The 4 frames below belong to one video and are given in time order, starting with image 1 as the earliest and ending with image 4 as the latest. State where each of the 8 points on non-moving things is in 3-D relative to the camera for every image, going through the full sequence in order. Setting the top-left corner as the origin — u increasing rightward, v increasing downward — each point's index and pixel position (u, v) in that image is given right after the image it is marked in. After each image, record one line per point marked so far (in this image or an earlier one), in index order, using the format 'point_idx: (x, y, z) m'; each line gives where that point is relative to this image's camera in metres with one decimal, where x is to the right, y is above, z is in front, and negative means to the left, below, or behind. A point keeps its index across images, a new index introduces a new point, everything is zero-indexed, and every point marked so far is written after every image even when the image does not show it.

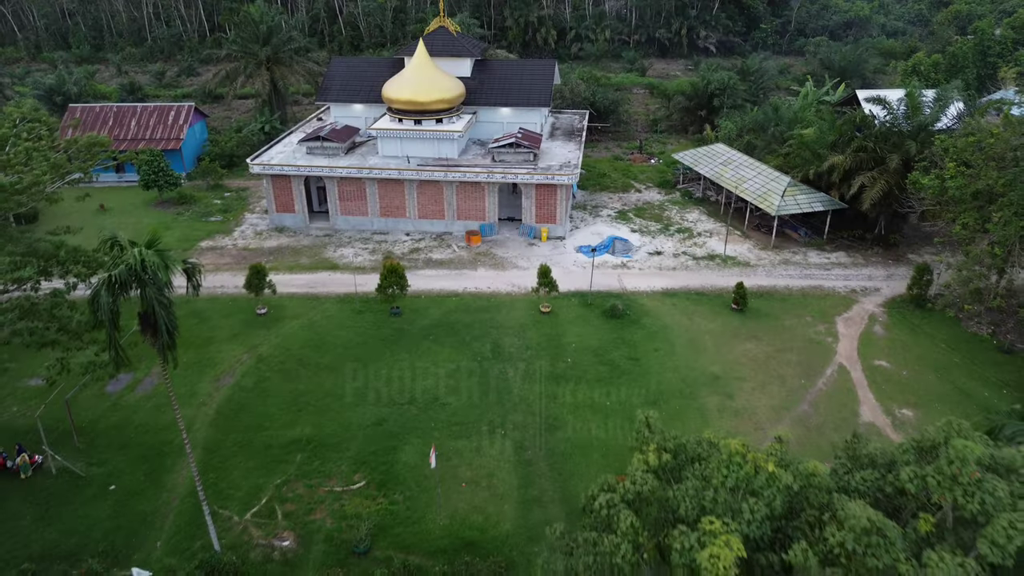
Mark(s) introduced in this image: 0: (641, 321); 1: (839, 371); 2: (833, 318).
0: (+3.5, -0.9, +19.5) m
1: (+8.0, -2.0, +17.3) m
2: (+8.8, -0.8, +19.6) m
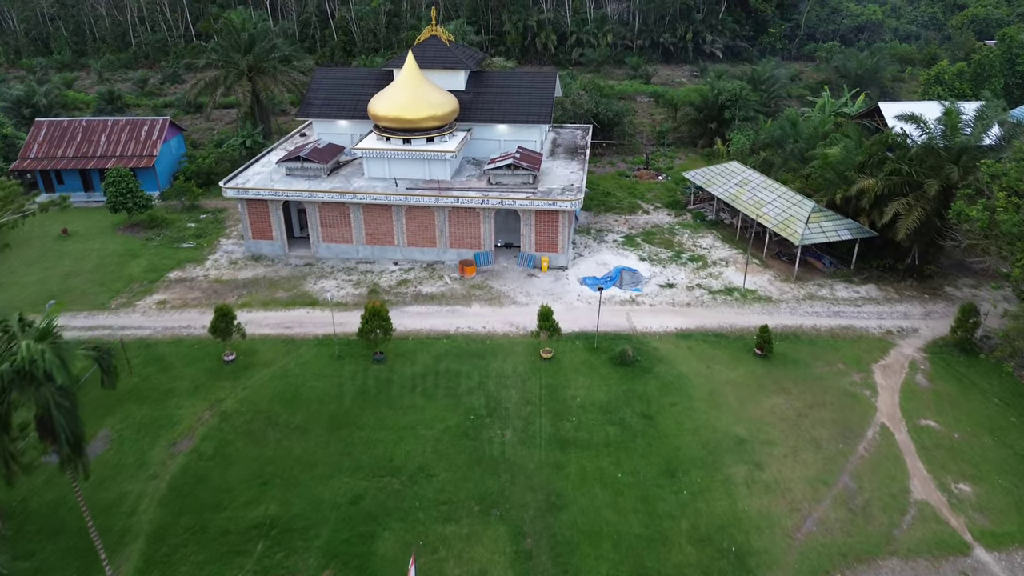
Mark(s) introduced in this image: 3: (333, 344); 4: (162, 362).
0: (+3.5, -2.0, +17.4) m
1: (+7.9, -3.1, +15.2) m
2: (+8.8, -1.9, +17.5) m
3: (-4.7, -1.5, +18.6) m
4: (-8.8, -1.9, +17.9) m
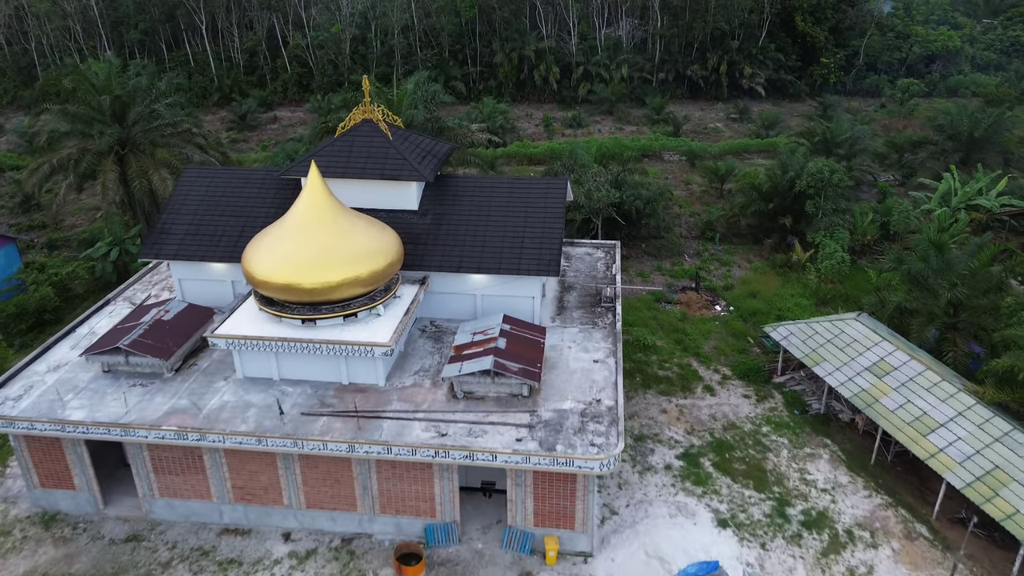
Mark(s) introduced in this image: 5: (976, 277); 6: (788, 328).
0: (+3.1, -7.3, +7.4) m
1: (+7.6, -8.4, +5.2) m
2: (+8.4, -7.2, +7.5) m
3: (-5.0, -6.8, +8.7) m
4: (-9.2, -7.2, +7.9) m
5: (+10.8, +0.3, +16.6) m
6: (+6.5, -1.0, +16.8) m
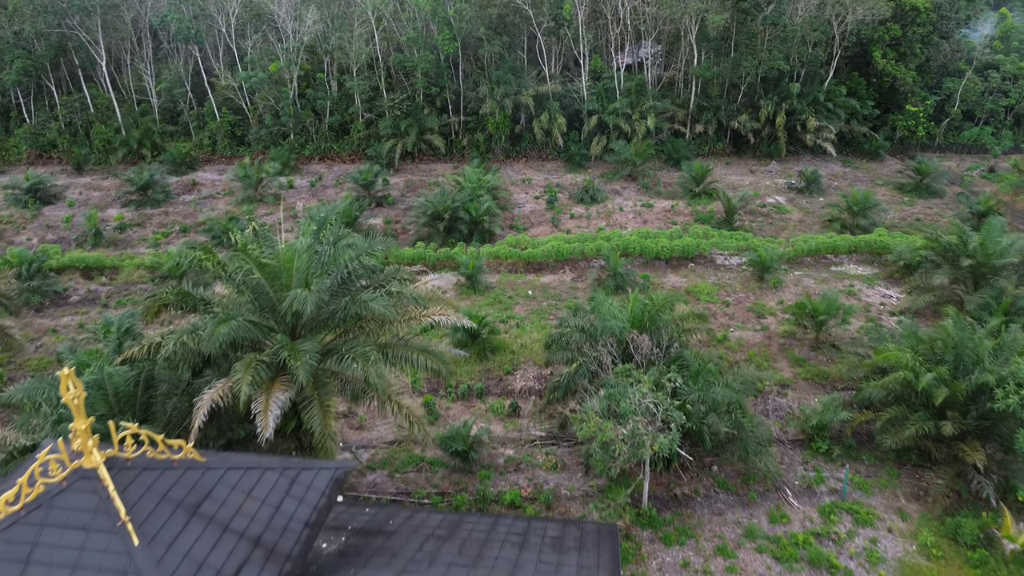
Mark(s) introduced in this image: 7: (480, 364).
0: (+2.8, -12.5, -2.6) m
1: (+7.2, -13.6, -4.8) m
2: (+8.1, -12.4, -2.5) m
3: (-5.4, -12.0, -1.3) m
4: (-9.5, -12.4, -2.1) m
5: (+10.5, -5.0, +6.6) m
6: (+6.2, -6.2, +6.9) m
7: (-0.8, -2.0, +18.7) m
